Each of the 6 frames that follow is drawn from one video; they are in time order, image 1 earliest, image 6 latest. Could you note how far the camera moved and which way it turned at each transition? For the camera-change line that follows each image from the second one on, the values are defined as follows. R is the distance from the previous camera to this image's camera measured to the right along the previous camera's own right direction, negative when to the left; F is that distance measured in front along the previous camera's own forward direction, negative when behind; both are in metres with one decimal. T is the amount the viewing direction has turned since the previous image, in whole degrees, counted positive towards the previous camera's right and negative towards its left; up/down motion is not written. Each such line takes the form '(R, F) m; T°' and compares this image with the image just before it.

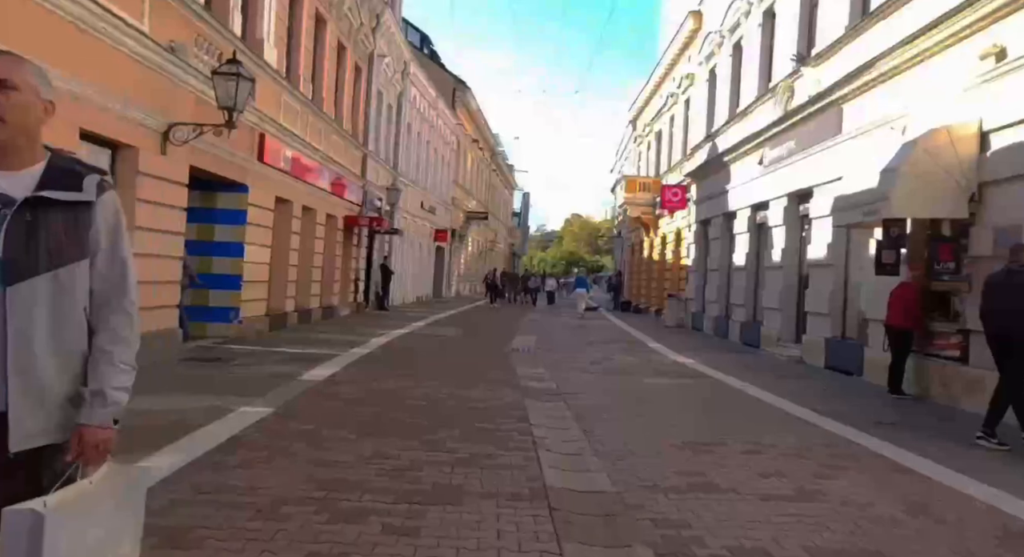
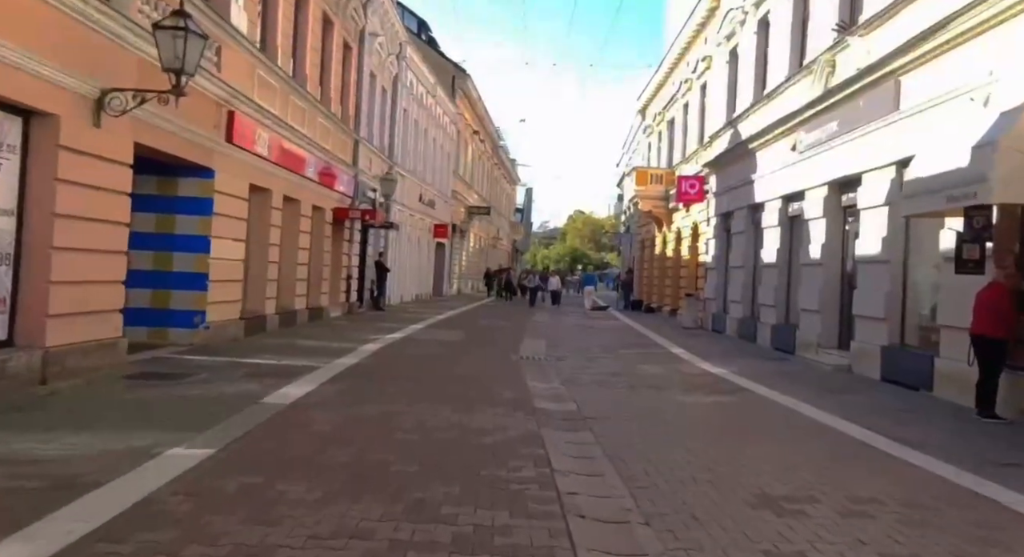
(-0.1, +2.0) m; 0°
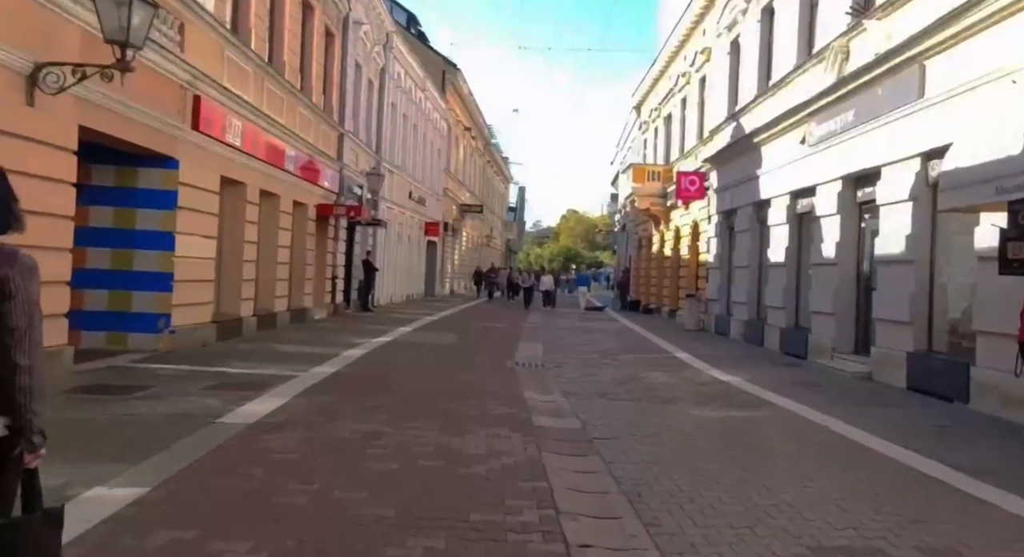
(0.0, +1.1) m; 0°
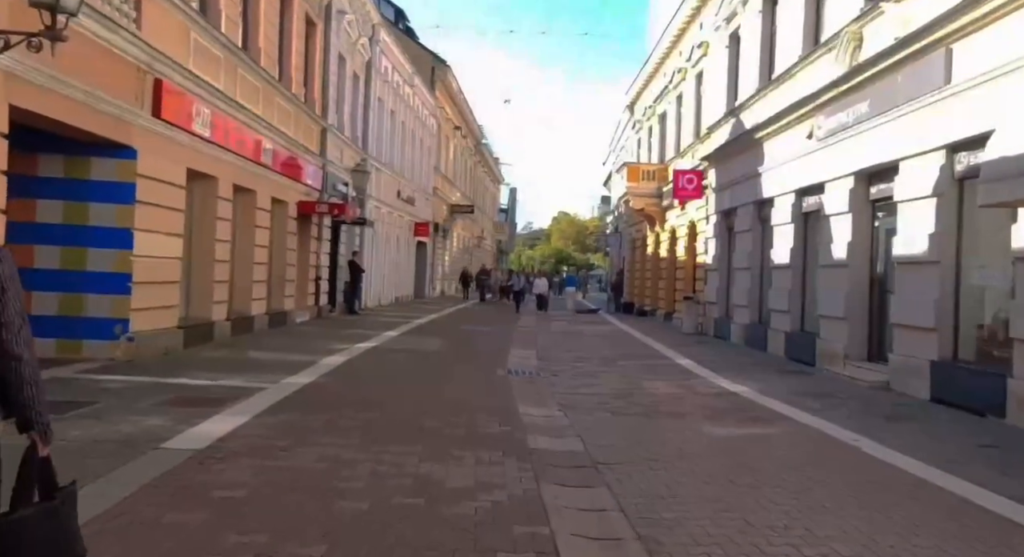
(0.0, +1.0) m; +1°
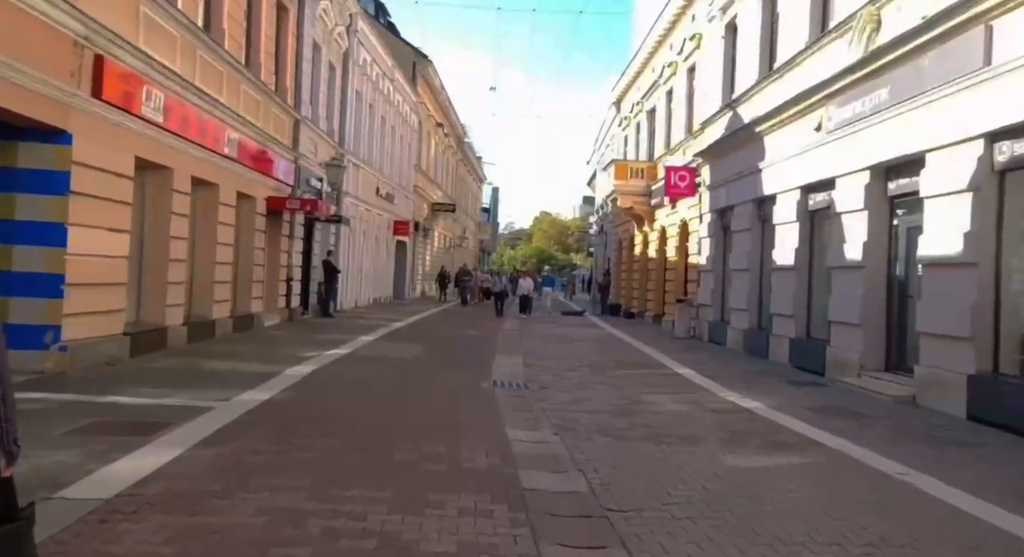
(-0.1, +1.3) m; +1°
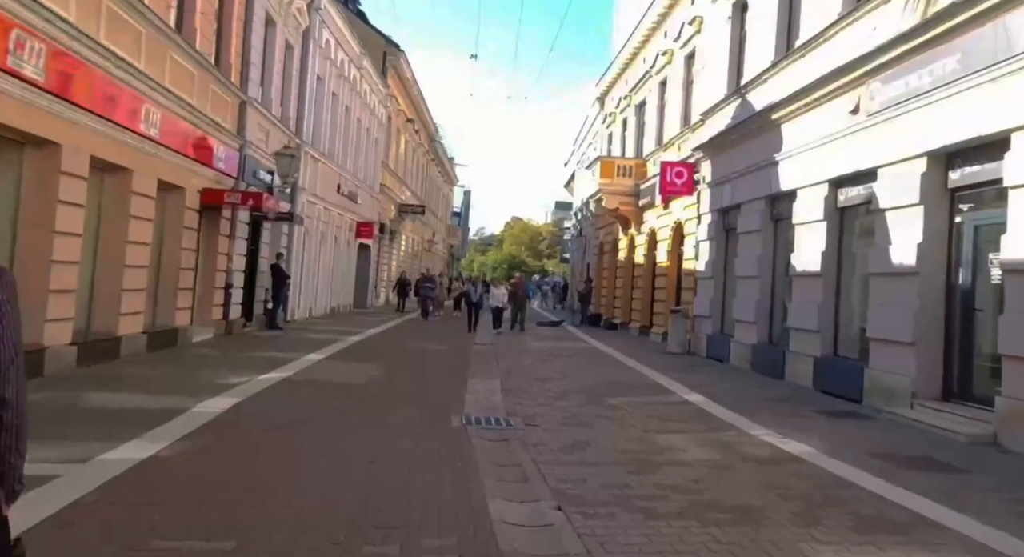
(-0.1, +2.5) m; +2°
